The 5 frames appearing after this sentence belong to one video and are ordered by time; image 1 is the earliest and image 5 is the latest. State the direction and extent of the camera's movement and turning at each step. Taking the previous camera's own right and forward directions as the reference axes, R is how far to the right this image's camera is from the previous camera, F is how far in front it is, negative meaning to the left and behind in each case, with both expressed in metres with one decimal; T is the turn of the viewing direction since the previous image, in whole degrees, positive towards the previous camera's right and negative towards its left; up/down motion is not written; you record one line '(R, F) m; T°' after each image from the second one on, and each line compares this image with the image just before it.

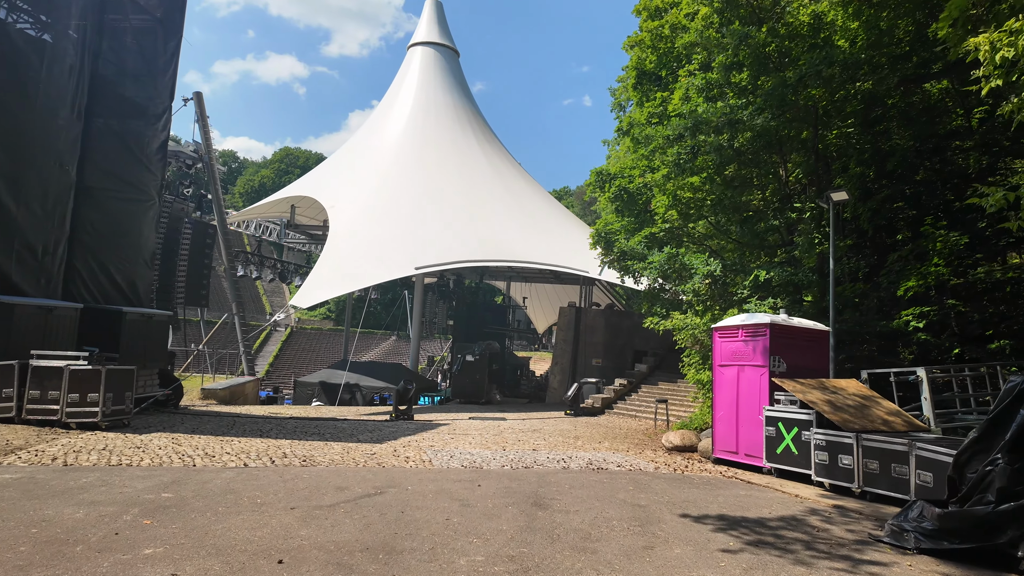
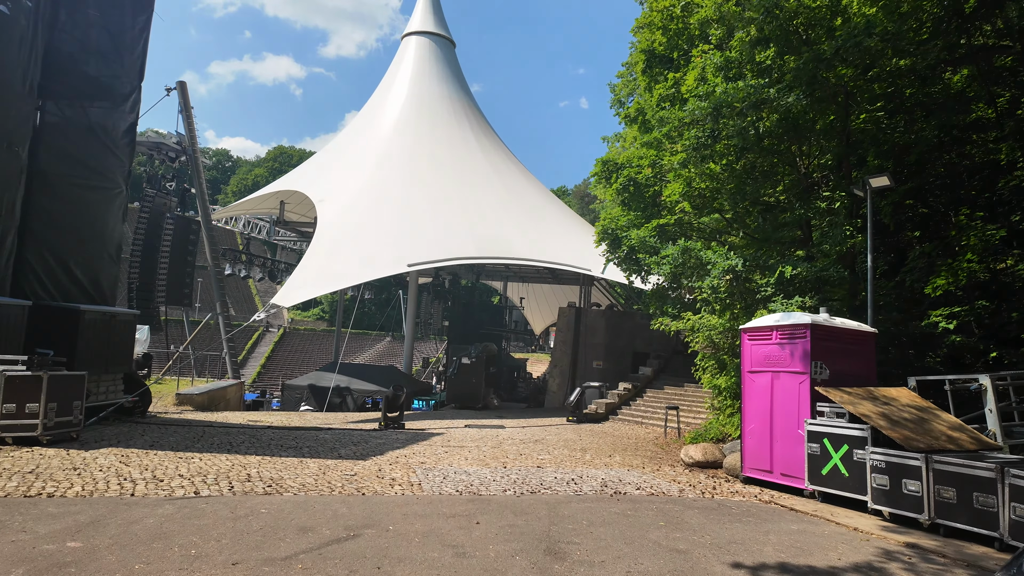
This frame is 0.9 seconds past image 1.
(-0.1, +1.1) m; 0°
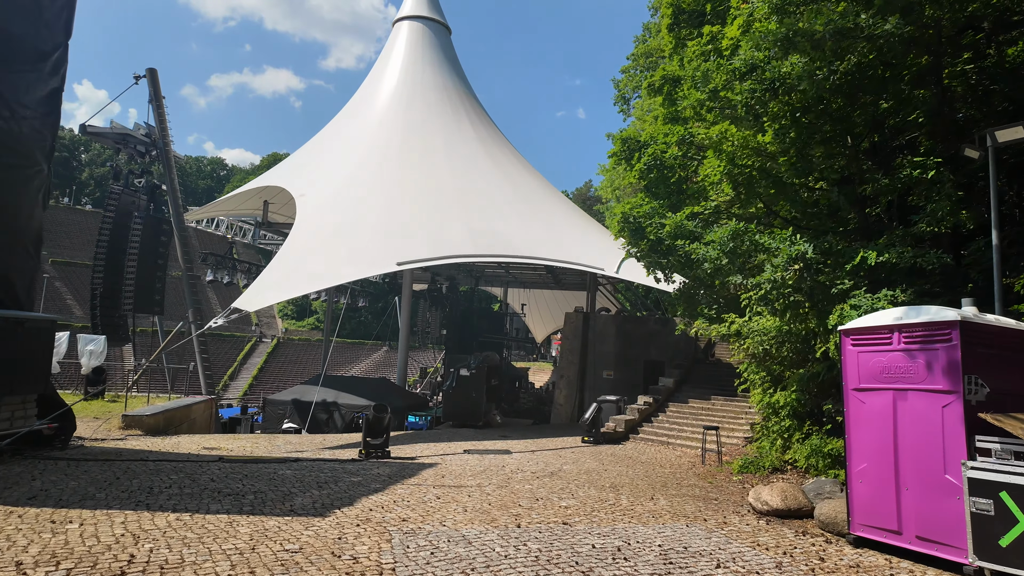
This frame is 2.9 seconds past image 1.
(-0.2, +2.2) m; 0°
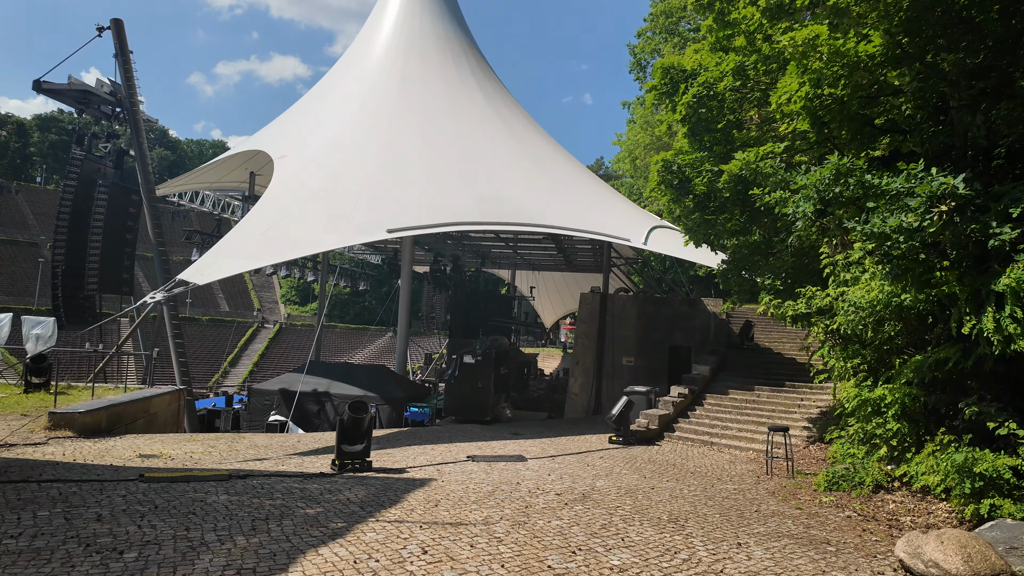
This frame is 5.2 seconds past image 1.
(-0.1, +2.5) m; -1°
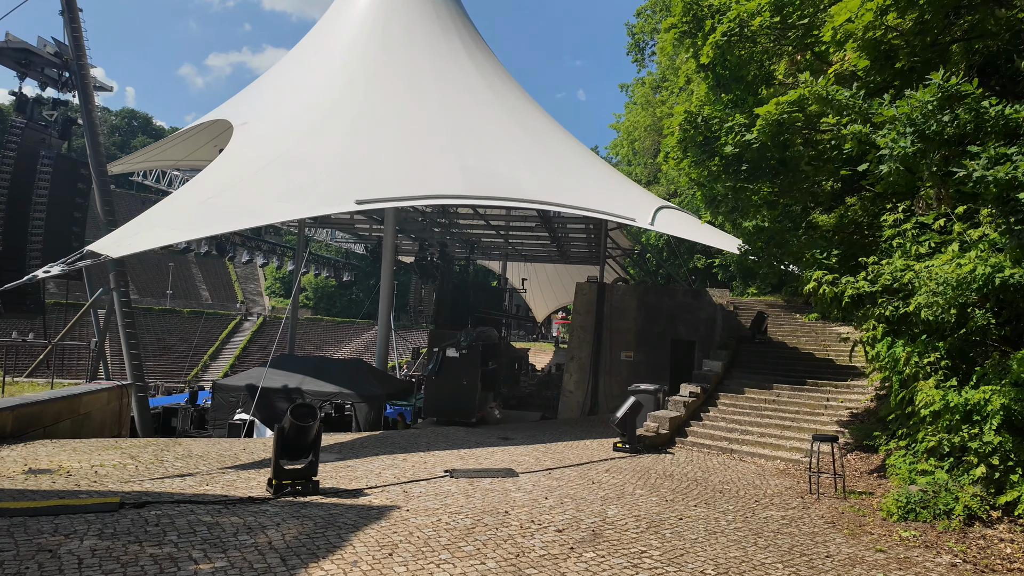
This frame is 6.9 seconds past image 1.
(0.0, +1.8) m; +1°
